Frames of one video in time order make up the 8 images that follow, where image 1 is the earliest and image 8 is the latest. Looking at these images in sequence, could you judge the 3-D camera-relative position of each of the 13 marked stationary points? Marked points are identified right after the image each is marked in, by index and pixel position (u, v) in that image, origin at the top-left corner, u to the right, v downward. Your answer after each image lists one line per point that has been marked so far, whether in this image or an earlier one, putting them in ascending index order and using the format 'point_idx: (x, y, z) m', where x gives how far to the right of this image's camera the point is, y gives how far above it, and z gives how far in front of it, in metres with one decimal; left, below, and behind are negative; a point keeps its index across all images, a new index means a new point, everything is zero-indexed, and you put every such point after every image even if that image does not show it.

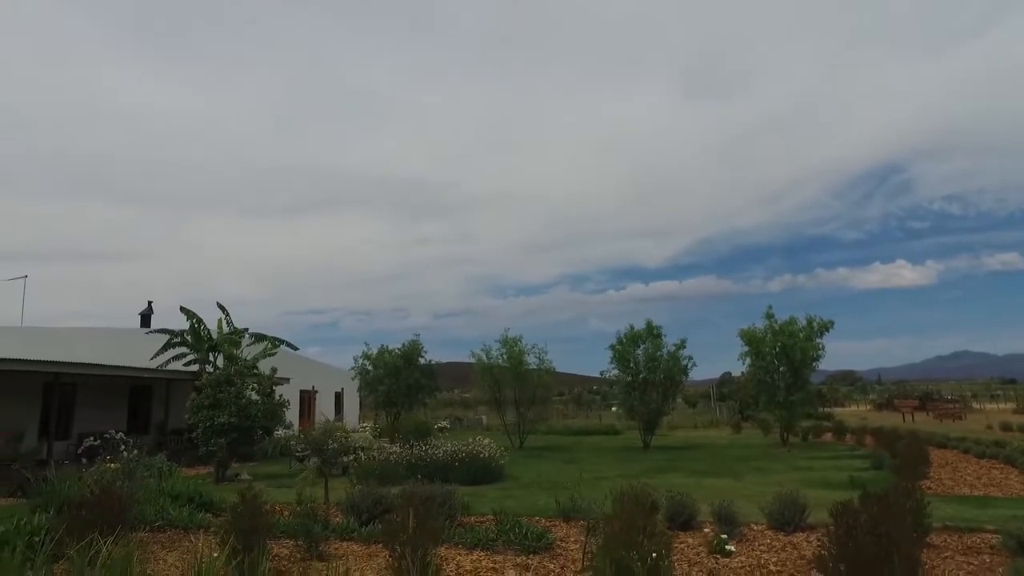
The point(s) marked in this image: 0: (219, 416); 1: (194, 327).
0: (-6.2, -2.7, +14.8) m
1: (-8.7, -1.0, +19.0) m
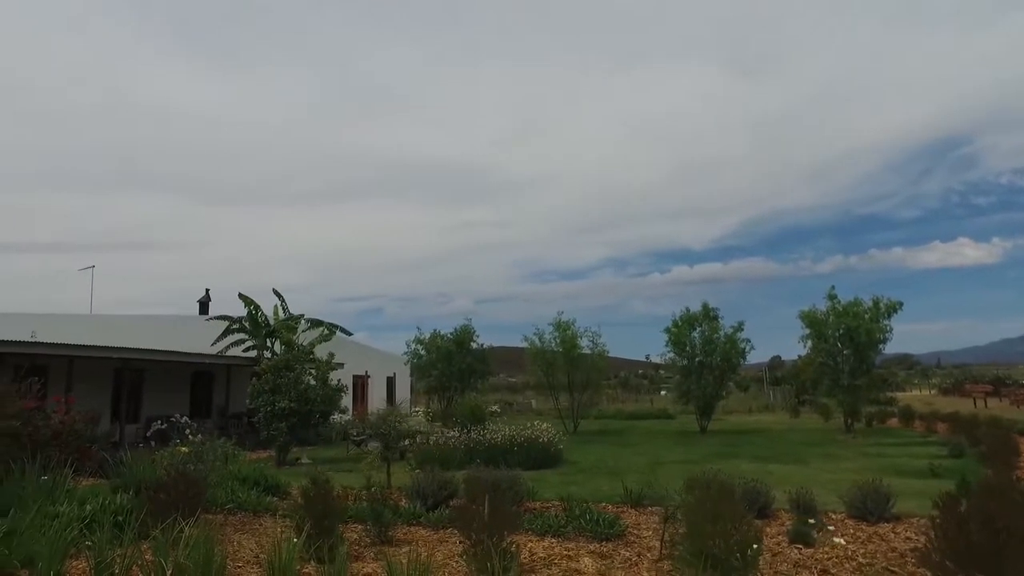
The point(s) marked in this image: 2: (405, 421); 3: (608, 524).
0: (-5.0, -2.4, +15.1) m
1: (-7.2, -0.7, +19.4) m
2: (-2.1, -2.6, +13.5) m
3: (+1.0, -2.5, +7.4) m
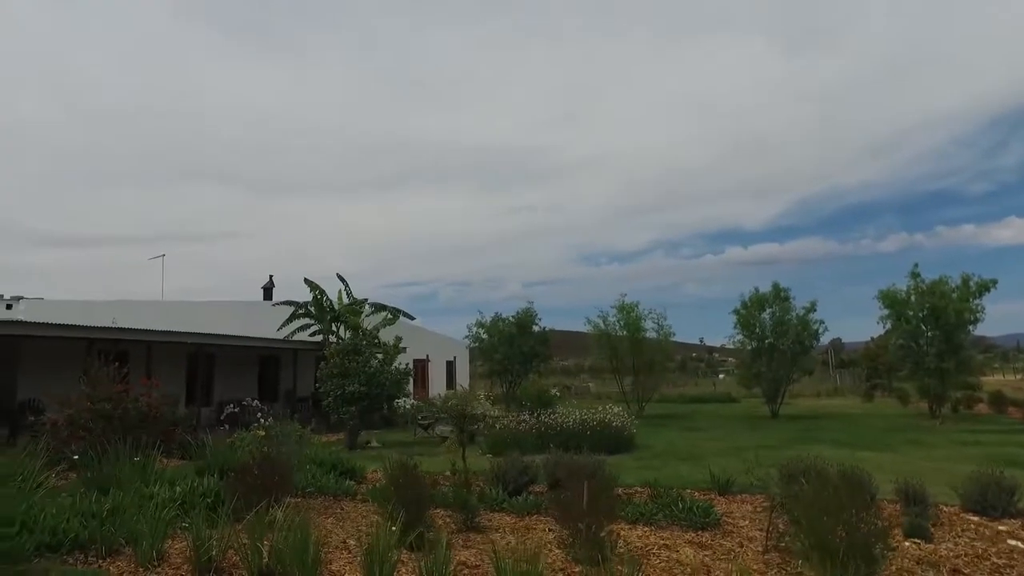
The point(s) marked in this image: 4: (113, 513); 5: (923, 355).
0: (-3.5, -2.1, +15.2) m
1: (-5.4, -0.3, +19.5) m
2: (-0.7, -2.2, +13.4) m
3: (+1.9, -2.3, +7.1) m
4: (-4.0, -2.3, +7.0) m
5: (+11.3, -1.9, +19.3) m
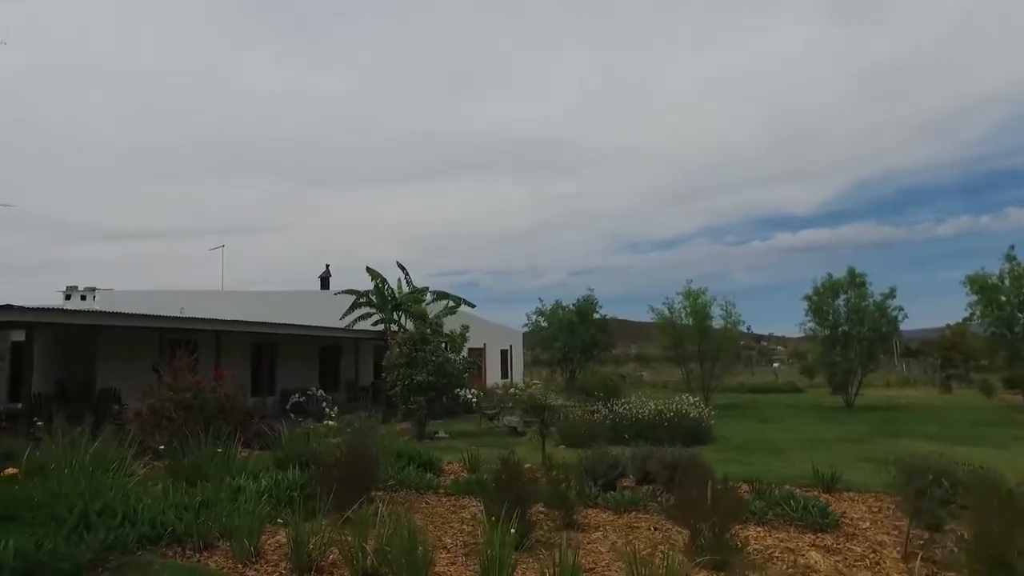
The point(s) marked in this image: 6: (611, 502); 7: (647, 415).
0: (-2.0, -1.8, +15.0) m
1: (-3.7, 0.0, +19.4) m
2: (+0.7, -2.0, +13.0) m
3: (+2.9, -2.1, +6.6) m
4: (-3.0, -2.1, +6.8) m
5: (+13.0, -1.4, +18.2) m
6: (+1.0, -2.3, +7.4) m
7: (+2.5, -2.4, +13.2) m
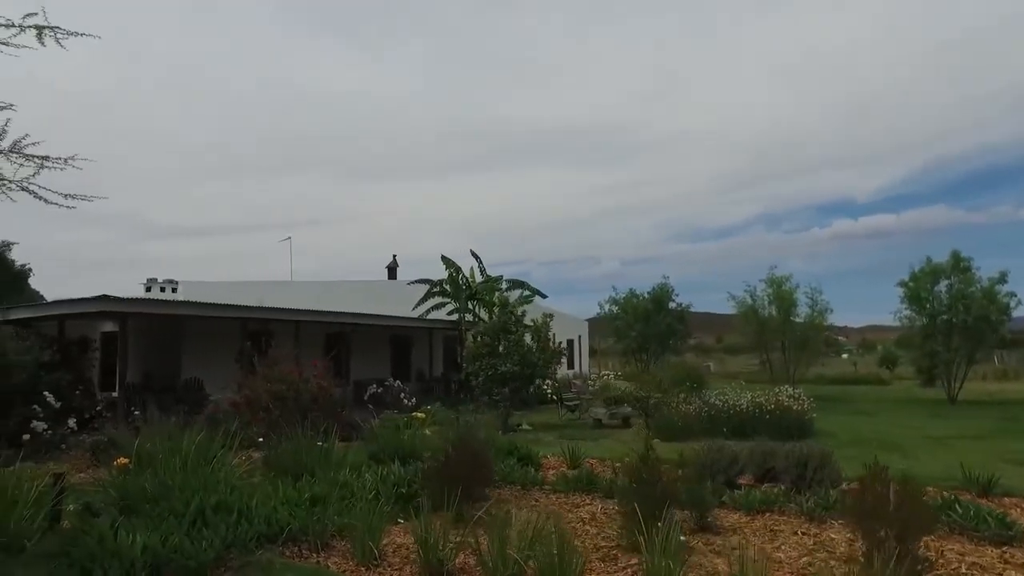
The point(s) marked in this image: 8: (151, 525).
0: (-0.3, -1.6, +14.6) m
1: (-1.6, +0.3, +19.1) m
2: (+2.3, -1.8, +12.4) m
3: (+4.0, -1.9, +5.8) m
4: (-1.8, -2.0, +6.5) m
5: (+14.9, -1.0, +16.6) m
6: (+2.2, -2.1, +6.8) m
7: (+4.2, -2.1, +12.5) m
8: (-2.8, -1.9, +5.5) m
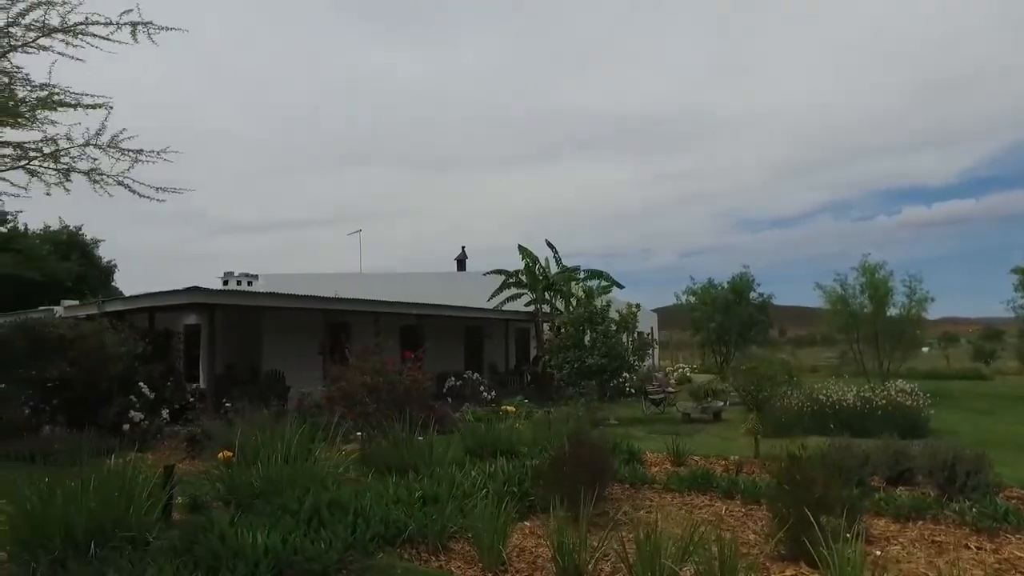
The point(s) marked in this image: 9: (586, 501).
0: (+1.5, -1.4, +14.1) m
1: (+0.5, +0.6, +18.7) m
2: (+3.8, -1.5, +11.8) m
3: (+5.0, -1.8, +5.0) m
4: (-0.7, -1.9, +6.2) m
5: (+16.8, -0.7, +14.9) m
6: (+3.3, -2.0, +6.2) m
7: (+5.7, -1.9, +11.6) m
8: (-1.8, -1.8, +5.3) m
9: (+0.7, -1.9, +6.4) m
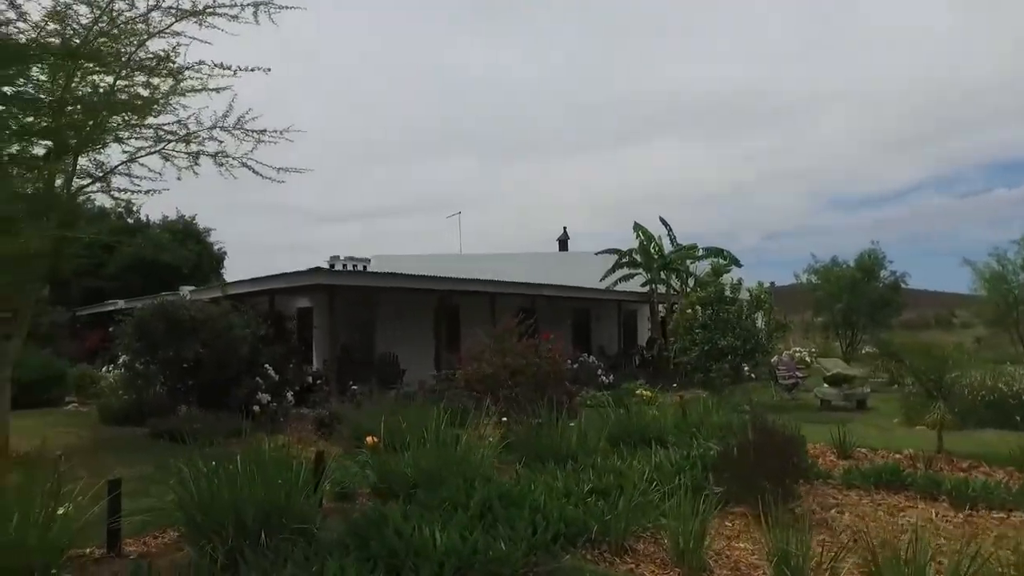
0: (+3.8, -0.9, +13.2) m
1: (+3.4, +1.1, +17.9) m
2: (+5.9, -1.2, +10.6) m
3: (+6.3, -1.5, +3.8) m
4: (+0.7, -1.7, +5.6) m
5: (+19.1, -0.1, +12.2) m
6: (+4.8, -1.7, +5.1) m
7: (+7.8, -1.5, +10.3) m
8: (-0.5, -1.6, +4.9) m
9: (+2.2, -1.6, +5.7) m
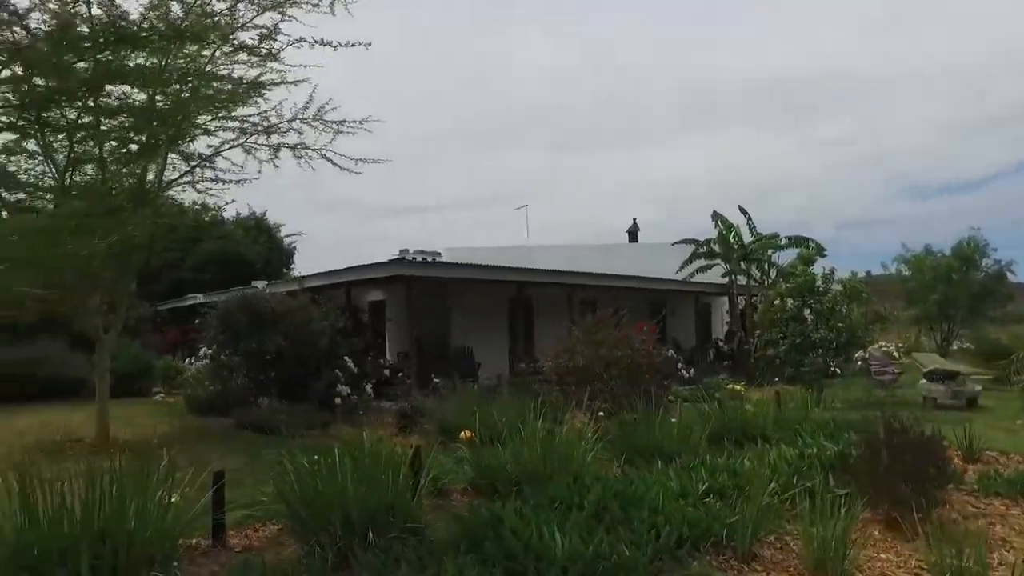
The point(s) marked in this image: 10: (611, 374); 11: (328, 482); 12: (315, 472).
0: (+5.3, -0.8, +12.5) m
1: (+5.2, +1.3, +17.2) m
2: (+7.1, -1.0, +9.7) m
3: (+6.9, -1.4, +2.9) m
4: (+1.5, -1.6, +5.2) m
5: (+20.4, +0.1, +10.2) m
6: (+5.5, -1.6, +4.4) m
7: (+8.9, -1.3, +9.2) m
8: (+0.3, -1.5, +4.6) m
9: (+3.0, -1.5, +5.2) m
10: (+1.1, -1.0, +8.4) m
11: (-1.2, -1.3, +4.7) m
12: (-1.3, -1.3, +4.7) m
